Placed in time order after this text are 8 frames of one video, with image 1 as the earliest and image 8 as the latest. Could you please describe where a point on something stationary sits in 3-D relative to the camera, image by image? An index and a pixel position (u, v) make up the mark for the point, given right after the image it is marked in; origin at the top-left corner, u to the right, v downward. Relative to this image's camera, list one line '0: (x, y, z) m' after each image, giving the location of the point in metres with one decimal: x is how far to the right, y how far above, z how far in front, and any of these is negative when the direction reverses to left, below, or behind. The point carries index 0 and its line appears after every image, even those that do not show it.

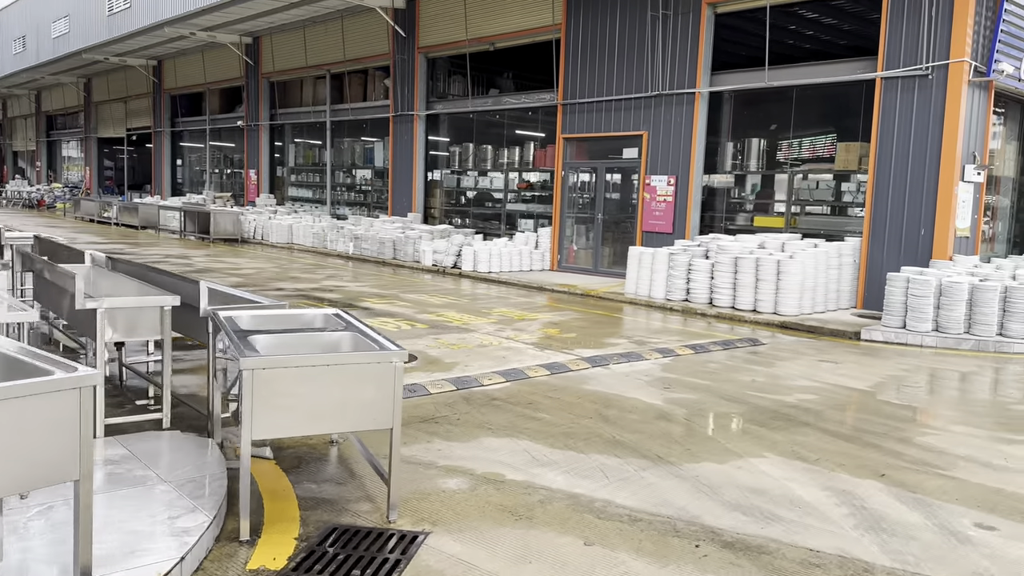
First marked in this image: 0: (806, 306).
0: (+4.4, -0.3, +12.3) m
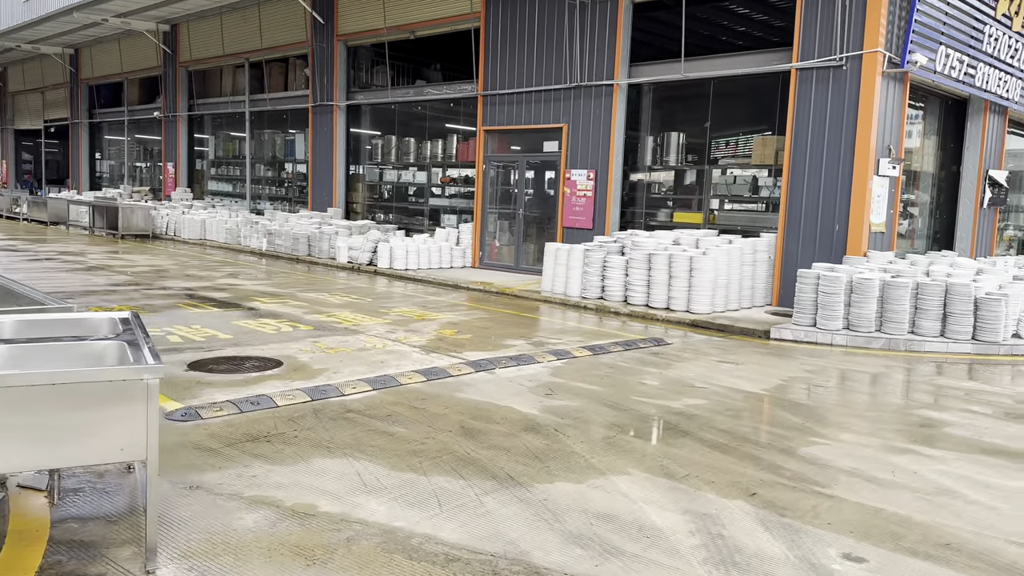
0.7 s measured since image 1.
0: (+3.0, -0.3, +11.9) m
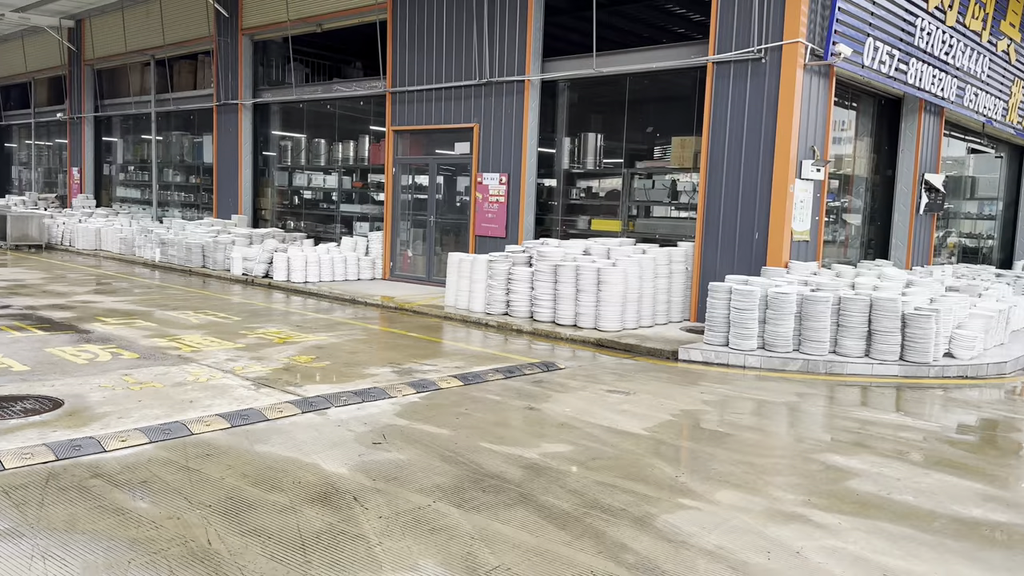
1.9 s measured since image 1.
0: (+1.6, -0.5, +10.8) m
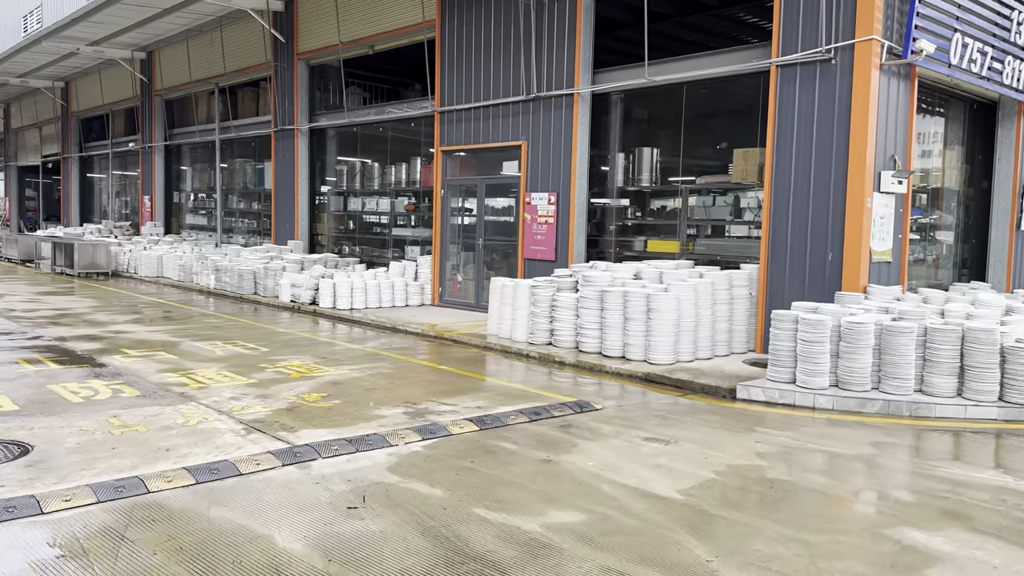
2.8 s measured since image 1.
0: (+2.1, -0.8, +9.7) m
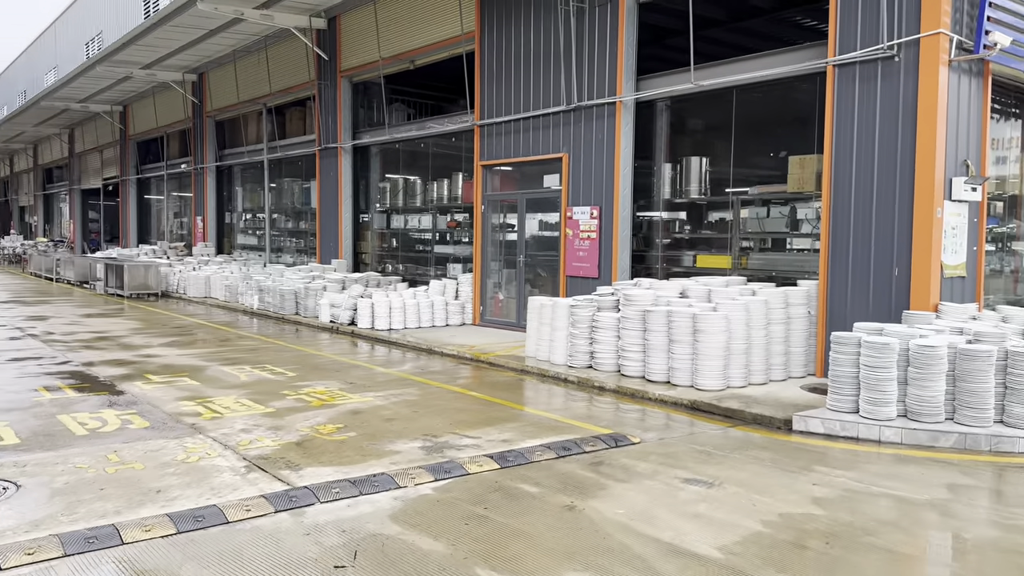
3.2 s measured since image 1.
0: (+2.5, -1.0, +9.0) m
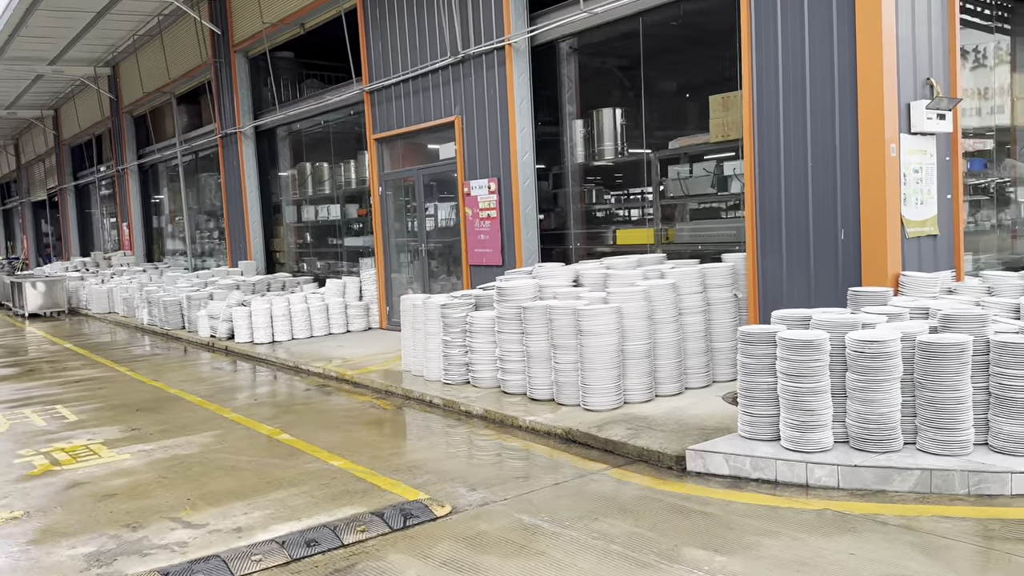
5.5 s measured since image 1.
0: (+1.0, -0.9, +6.7) m
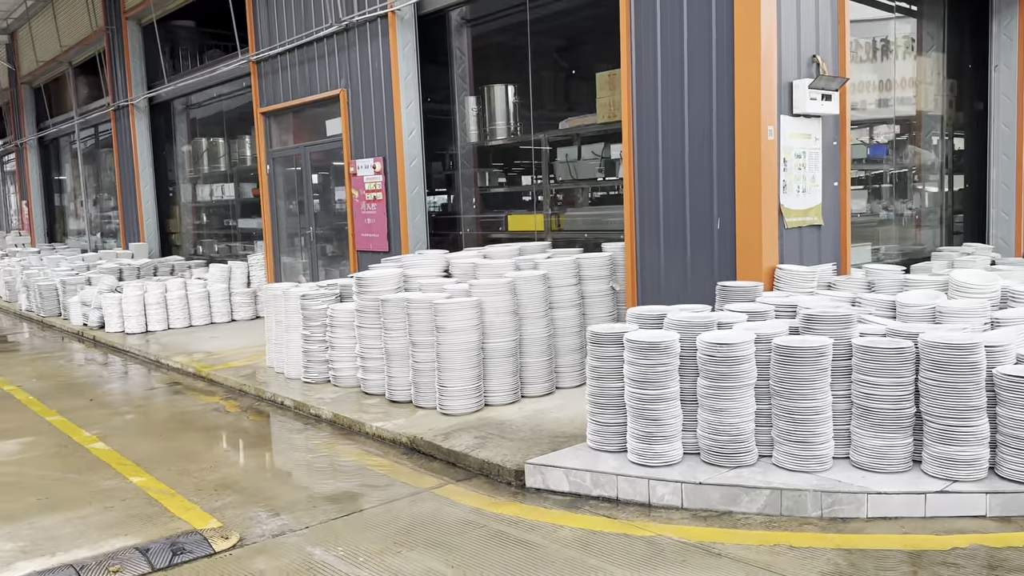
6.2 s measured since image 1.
0: (-0.1, -0.8, +6.2) m
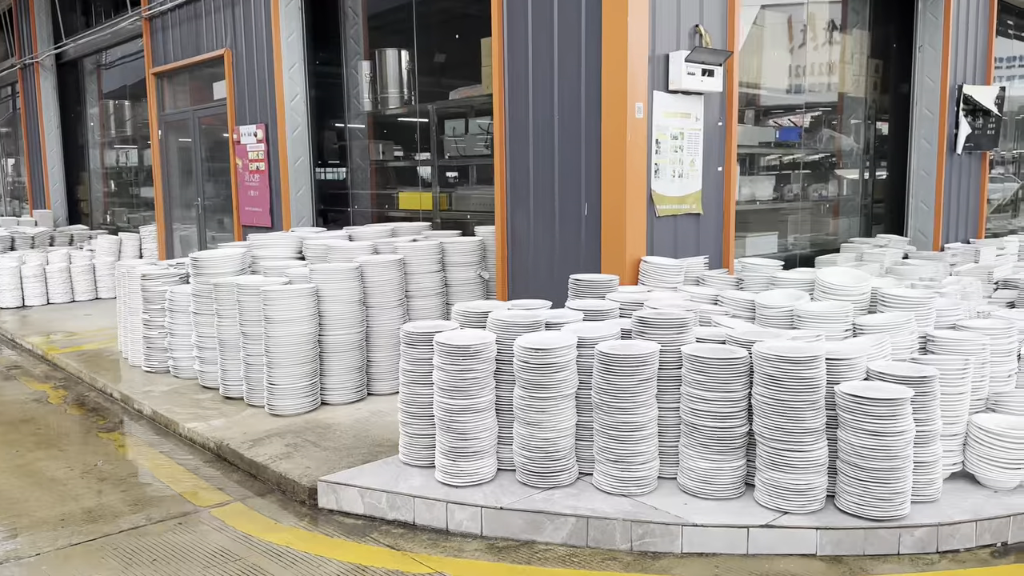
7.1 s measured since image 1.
0: (-1.2, -0.7, +5.6) m
